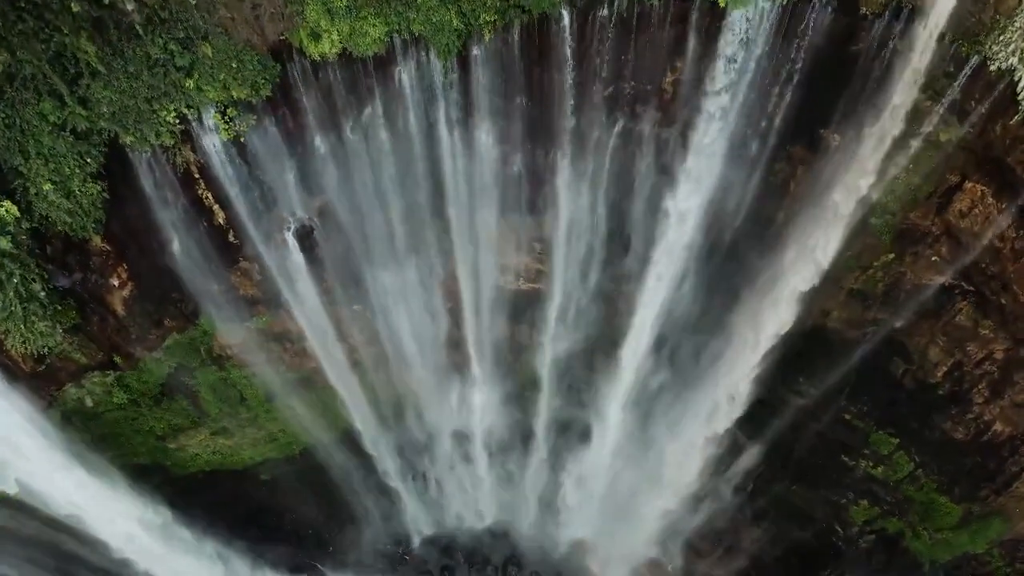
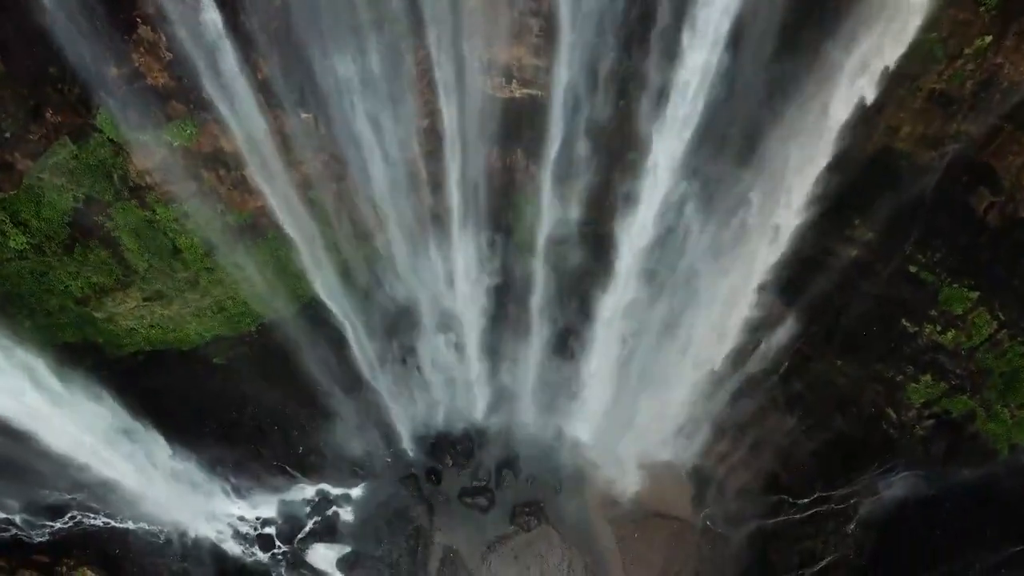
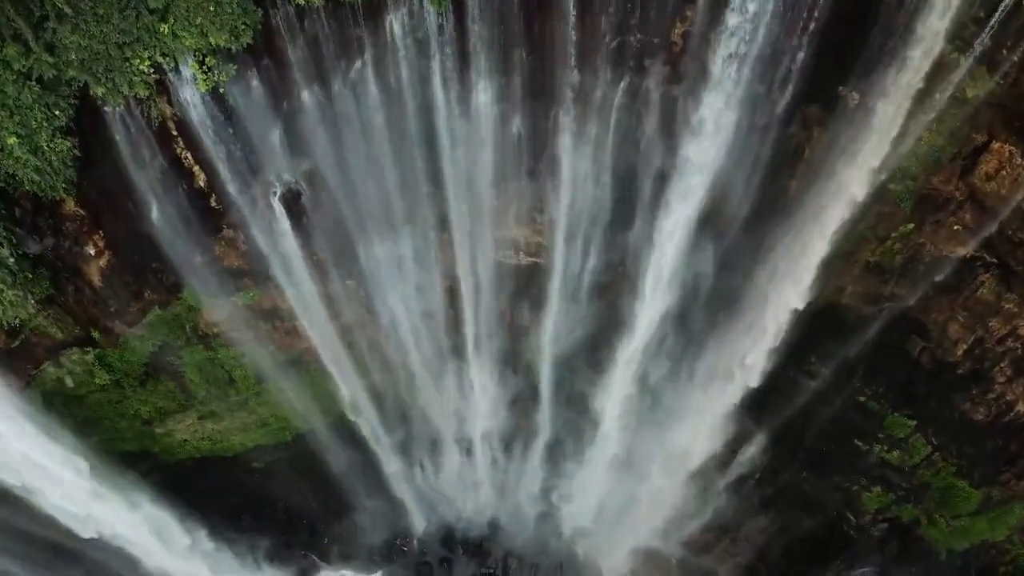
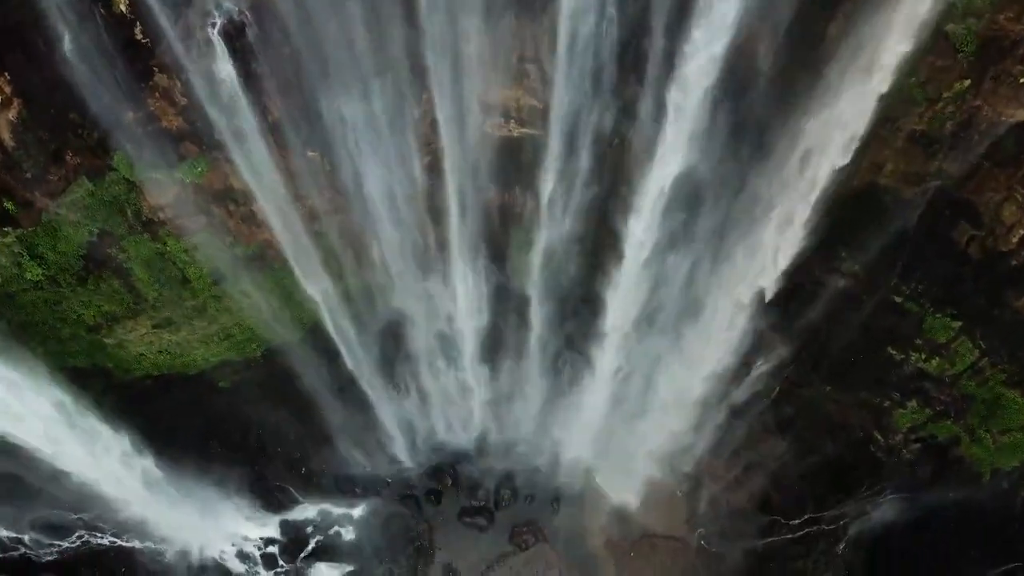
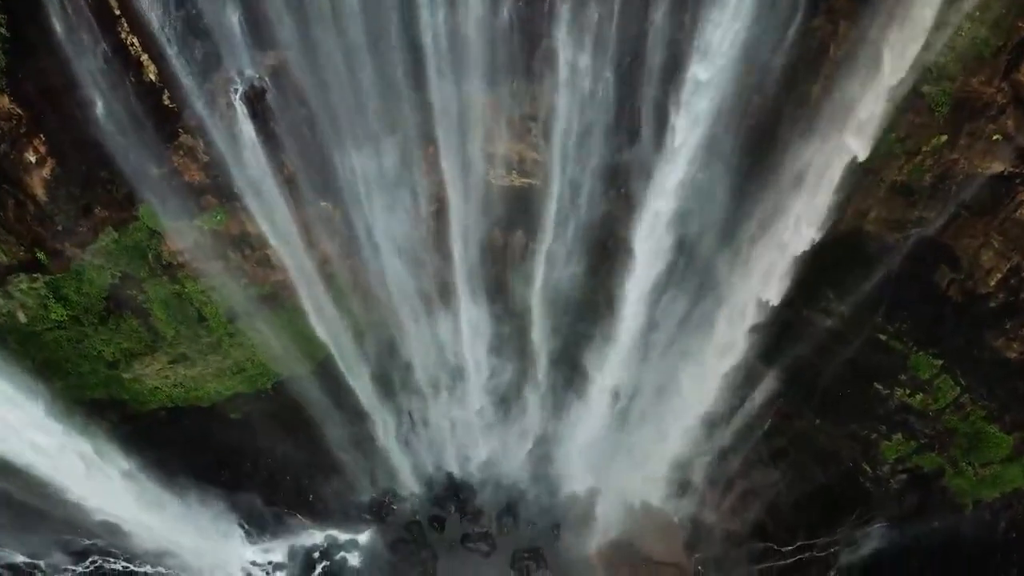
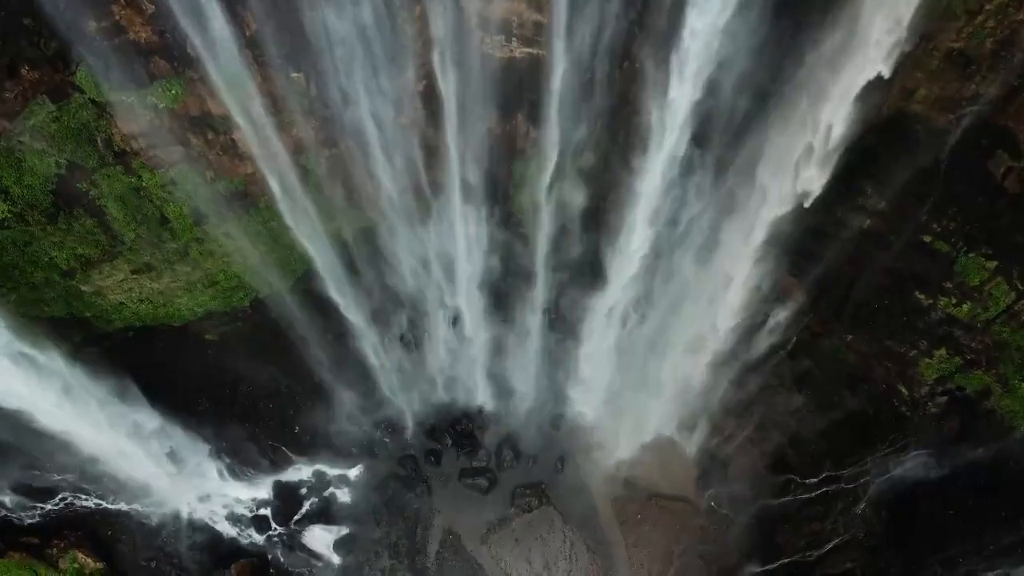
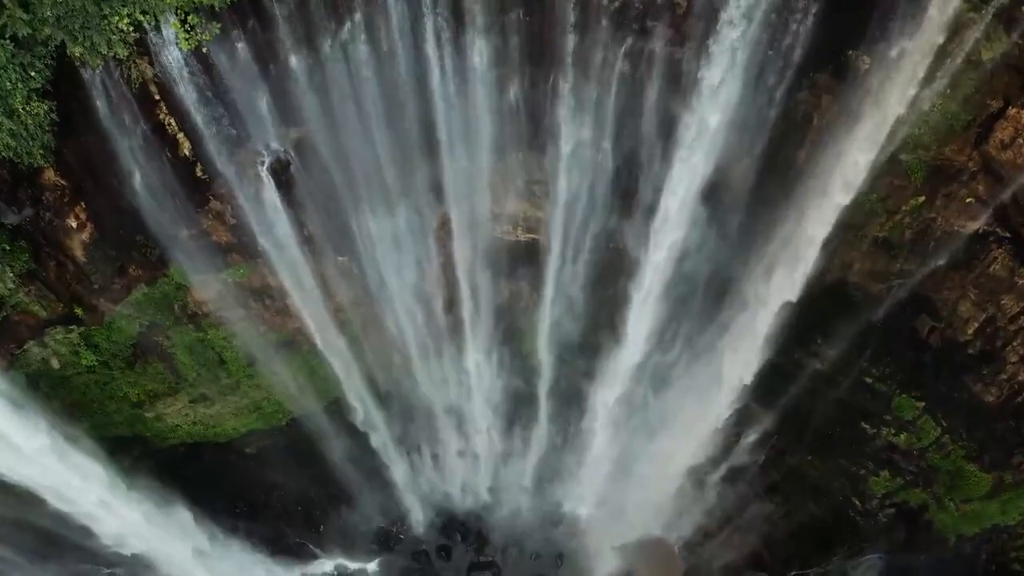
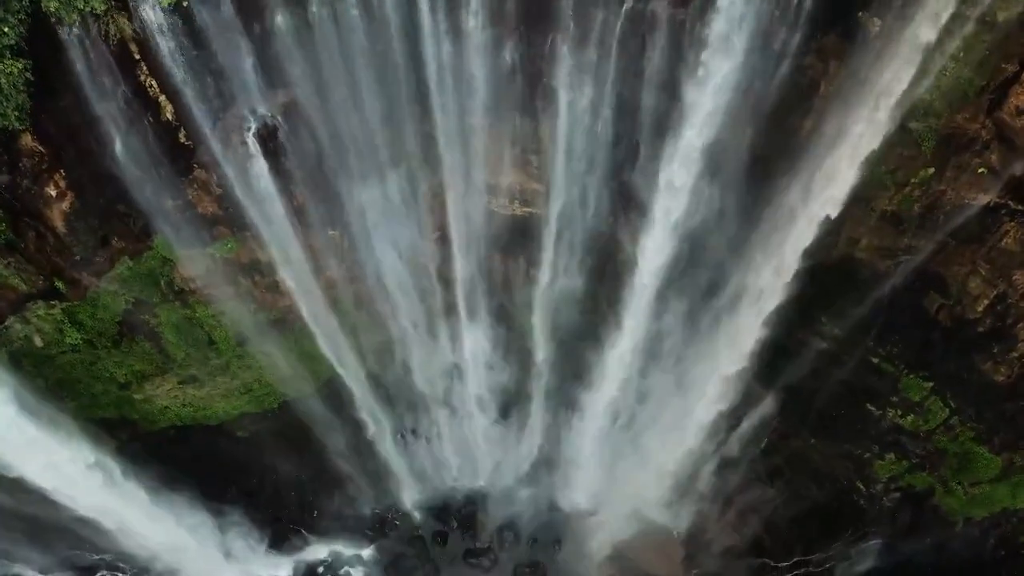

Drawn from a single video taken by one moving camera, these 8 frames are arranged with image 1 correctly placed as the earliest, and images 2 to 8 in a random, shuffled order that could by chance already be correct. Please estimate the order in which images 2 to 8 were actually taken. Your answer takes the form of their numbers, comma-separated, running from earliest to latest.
3, 7, 8, 5, 4, 2, 6
